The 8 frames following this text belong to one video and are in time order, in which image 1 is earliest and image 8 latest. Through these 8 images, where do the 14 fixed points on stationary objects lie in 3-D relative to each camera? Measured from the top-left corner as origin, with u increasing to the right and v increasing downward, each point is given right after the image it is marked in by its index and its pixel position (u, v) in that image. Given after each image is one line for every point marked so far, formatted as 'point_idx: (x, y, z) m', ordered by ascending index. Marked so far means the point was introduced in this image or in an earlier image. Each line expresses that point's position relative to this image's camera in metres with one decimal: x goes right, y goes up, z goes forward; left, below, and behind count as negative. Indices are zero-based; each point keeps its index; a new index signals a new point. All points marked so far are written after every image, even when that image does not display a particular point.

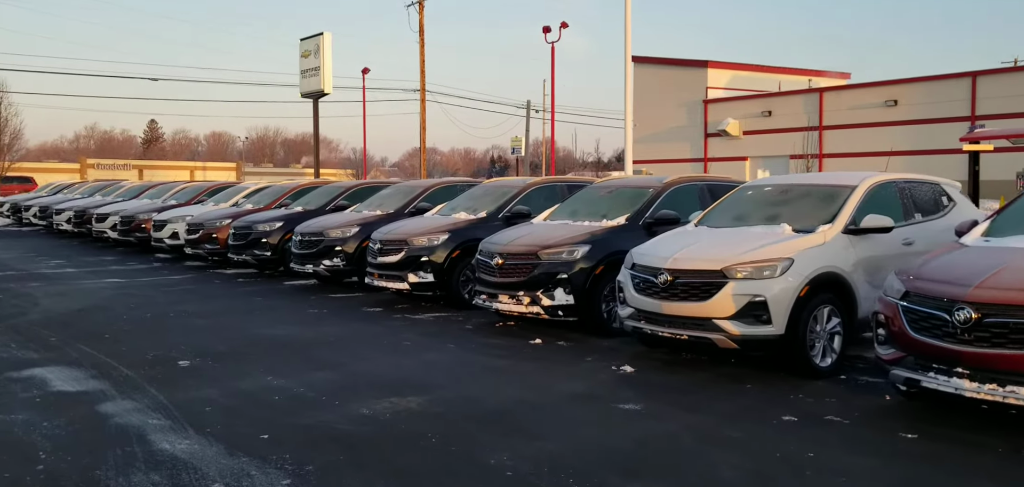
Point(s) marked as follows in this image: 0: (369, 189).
0: (-2.5, +1.0, +17.2) m
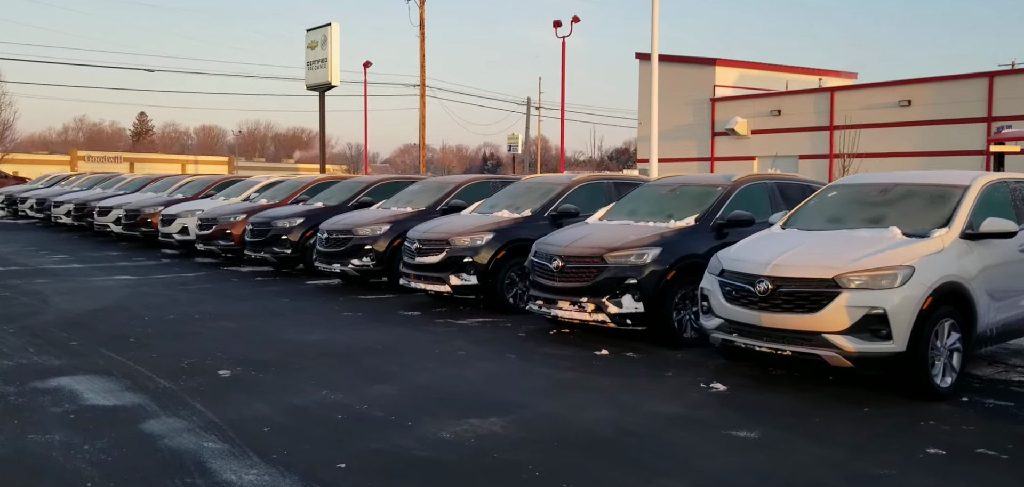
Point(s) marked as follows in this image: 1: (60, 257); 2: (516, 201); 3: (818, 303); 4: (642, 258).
0: (-2.0, +1.0, +16.5) m
1: (-9.4, -0.3, +19.4) m
2: (+0.1, +0.5, +11.7) m
3: (+2.1, -0.4, +6.3) m
4: (+1.2, -0.1, +8.3) m
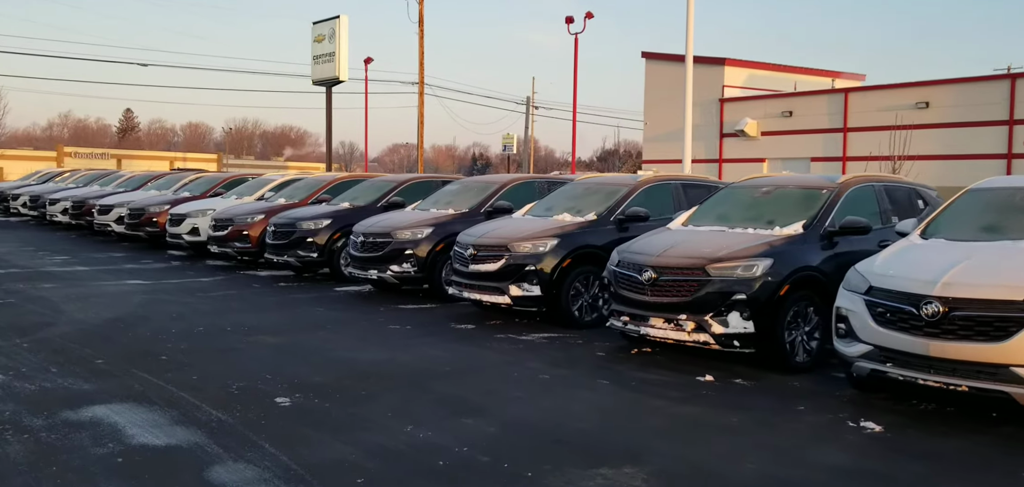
0: (-1.4, +1.0, +15.5) m
1: (-8.8, -0.3, +18.3) m
2: (+0.8, +0.5, +10.8) m
3: (+2.8, -0.5, +5.4) m
4: (+1.9, -0.2, +7.3) m
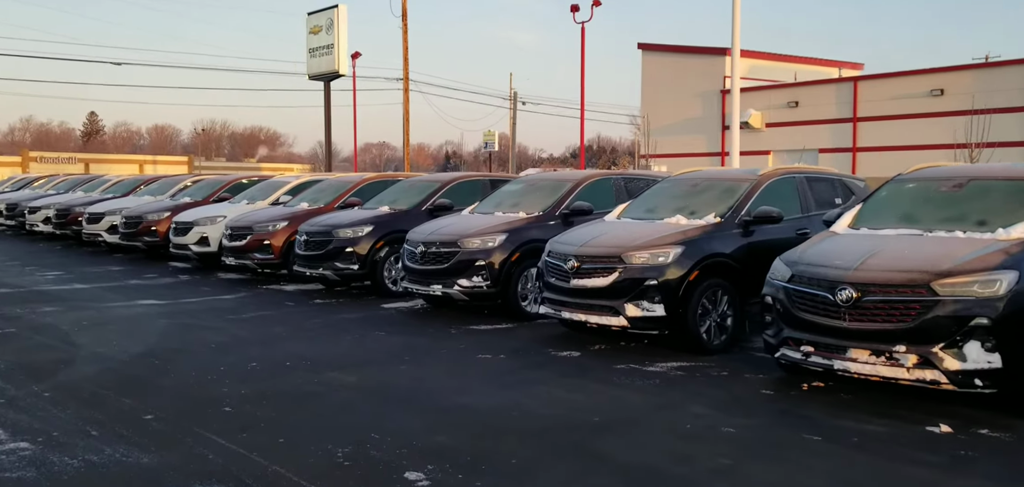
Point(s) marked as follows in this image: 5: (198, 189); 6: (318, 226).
0: (-0.6, +0.9, +13.9) m
1: (-8.1, -0.5, +16.4) m
2: (+1.7, +0.4, +9.2) m
3: (+4.0, -0.5, +3.9) m
4: (+3.0, -0.3, +5.8) m
5: (-6.6, +1.2, +19.7) m
6: (-2.7, +0.2, +13.1) m
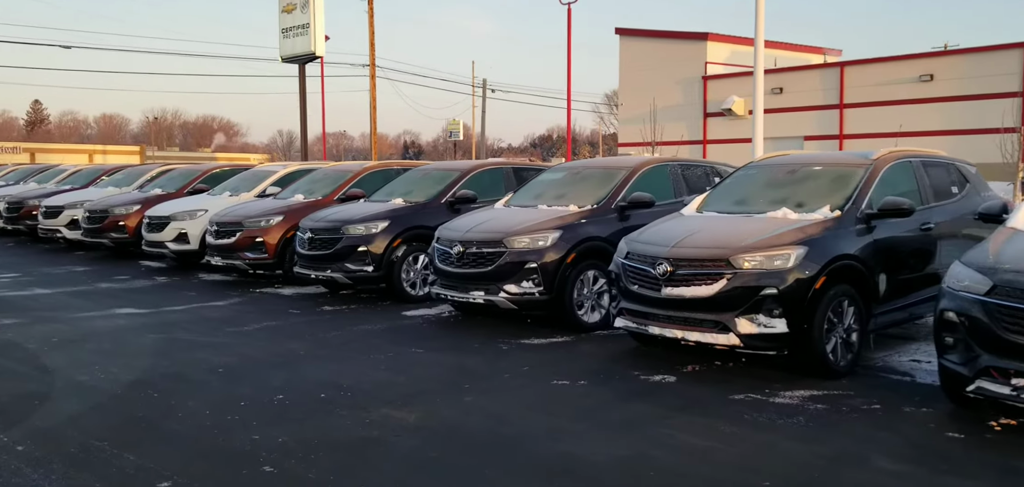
0: (-0.2, +0.9, +12.3) m
1: (-7.8, -0.5, +14.5) m
2: (+2.3, +0.4, +7.7) m
3: (+4.8, -0.6, +2.5) m
4: (+3.7, -0.3, +4.4) m
5: (-6.5, +1.2, +17.8) m
6: (-2.3, +0.3, +11.4) m
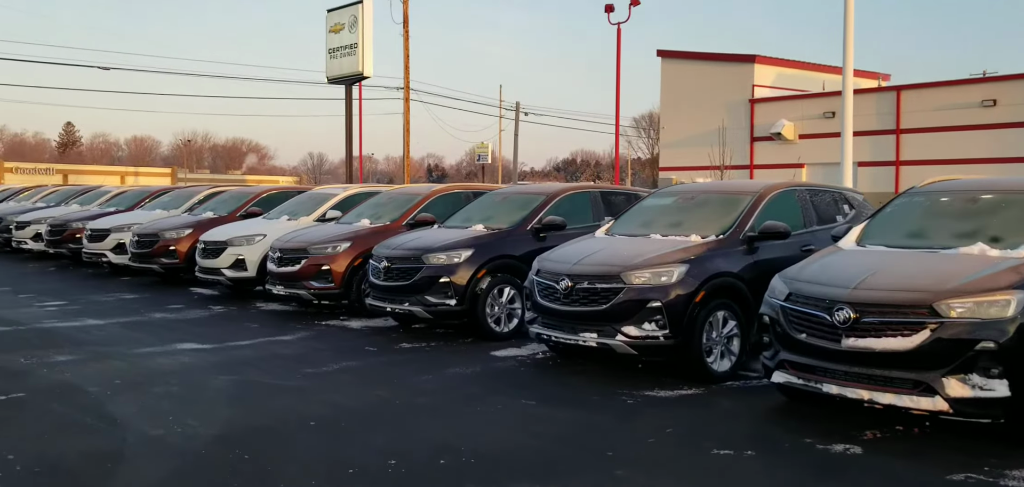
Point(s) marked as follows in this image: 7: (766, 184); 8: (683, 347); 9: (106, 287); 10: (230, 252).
0: (+0.9, +0.5, +11.2) m
1: (-6.7, -0.9, +13.6) m
2: (+3.3, +0.1, +6.6) m
3: (+5.7, -0.8, +1.3) m
4: (+4.6, -0.5, +3.2) m
5: (-5.3, +0.8, +16.9) m
6: (-1.2, -0.1, +10.4) m
7: (+2.4, +0.6, +8.9) m
8: (+1.4, -0.8, +7.7) m
9: (-6.8, -0.7, +15.5) m
10: (-4.1, -0.1, +13.3) m
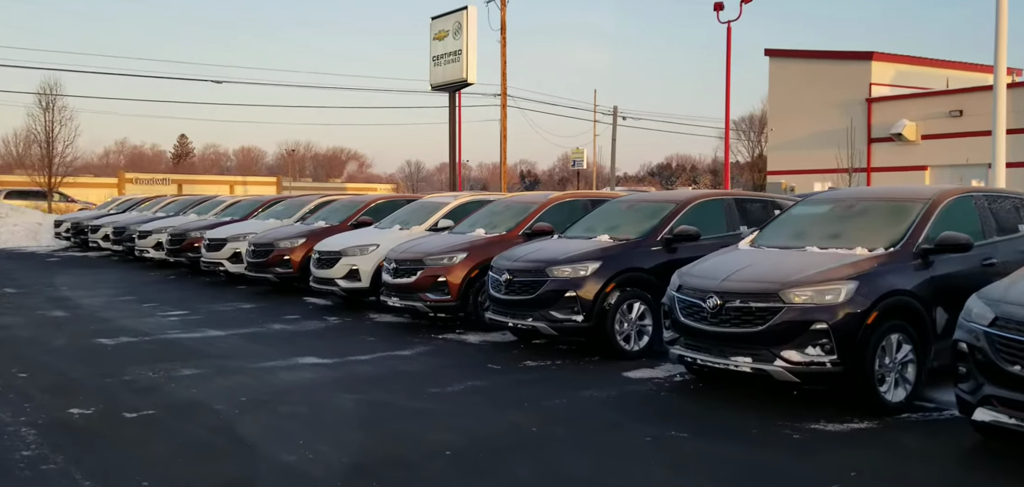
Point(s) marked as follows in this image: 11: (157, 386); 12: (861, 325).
0: (+2.3, +0.4, +10.4) m
1: (-4.9, -1.0, +13.5) m
2: (+4.2, 0.0, +5.5) m
3: (+6.1, -0.8, 0.0) m
4: (+5.2, -0.6, +2.1) m
5: (-3.2, +0.6, +16.7) m
6: (+0.1, -0.2, +9.7) m
7: (+3.6, +0.4, +7.9) m
8: (+2.5, -0.9, +6.8) m
9: (-4.9, -0.9, +15.4) m
10: (-2.4, -0.3, +13.0) m
11: (-3.5, -1.3, +8.9) m
12: (+2.6, -0.6, +6.8) m
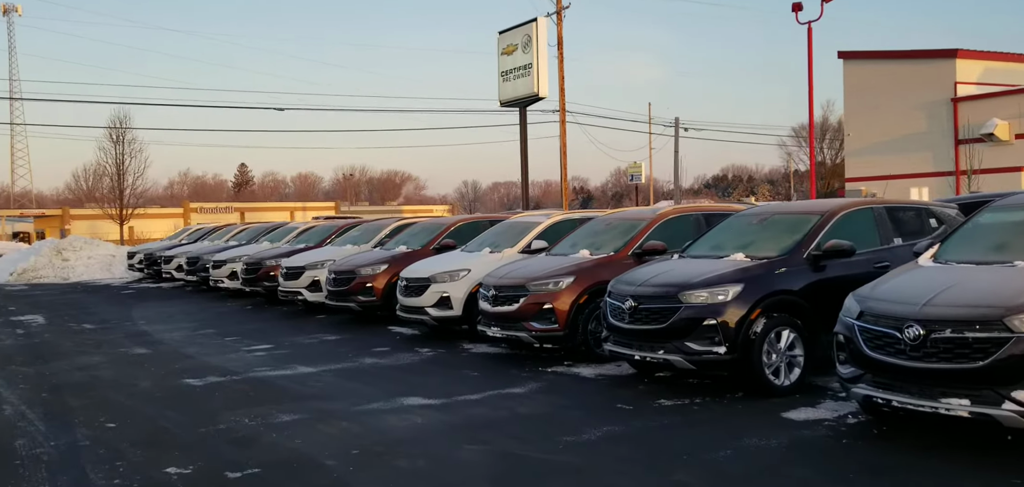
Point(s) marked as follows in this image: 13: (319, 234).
0: (+3.5, +0.3, +9.1) m
1: (-3.5, -1.5, +12.6) m
2: (+5.2, 0.0, +4.1) m
3: (+6.7, -0.7, -1.5) m
4: (+6.0, -0.5, +0.6) m
5: (-1.6, +0.2, +15.7) m
6: (+1.3, -0.4, +8.6) m
7: (+4.7, +0.4, +6.5) m
8: (+3.5, -1.0, +5.5) m
9: (-3.3, -1.3, +14.5) m
10: (-1.0, -0.6, +11.9) m
11: (-2.3, -1.6, +7.9) m
12: (+3.6, -0.7, +5.5) m
13: (-4.1, +0.2, +19.8) m
